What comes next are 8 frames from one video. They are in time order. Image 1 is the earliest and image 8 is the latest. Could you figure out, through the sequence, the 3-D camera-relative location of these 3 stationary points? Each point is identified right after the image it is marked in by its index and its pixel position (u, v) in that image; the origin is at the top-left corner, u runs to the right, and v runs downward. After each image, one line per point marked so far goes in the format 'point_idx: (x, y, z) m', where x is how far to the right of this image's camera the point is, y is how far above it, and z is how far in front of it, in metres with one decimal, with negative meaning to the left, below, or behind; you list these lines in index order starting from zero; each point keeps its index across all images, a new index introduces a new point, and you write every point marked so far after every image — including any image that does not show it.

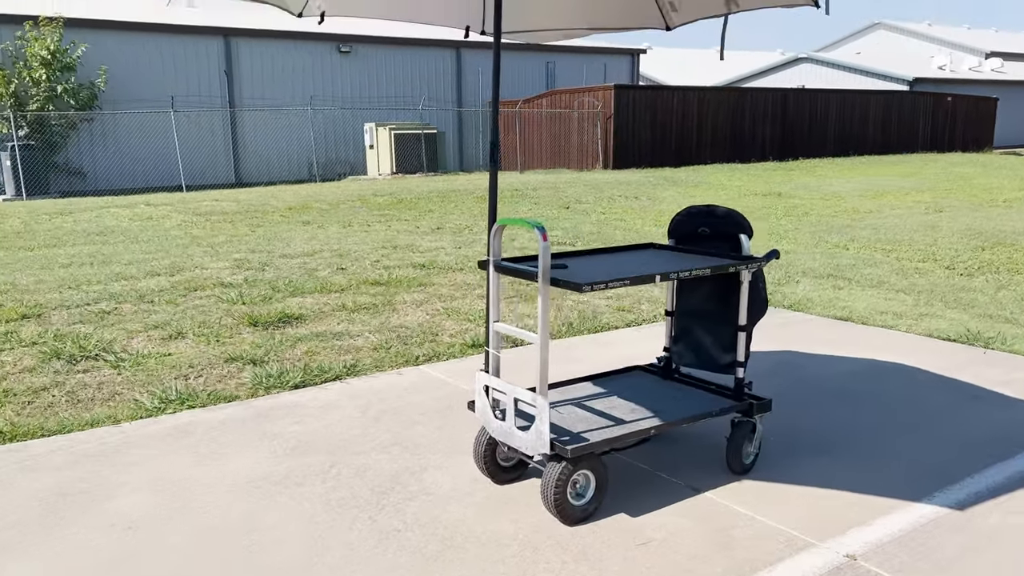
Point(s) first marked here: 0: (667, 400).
0: (+0.6, -0.4, +3.0) m
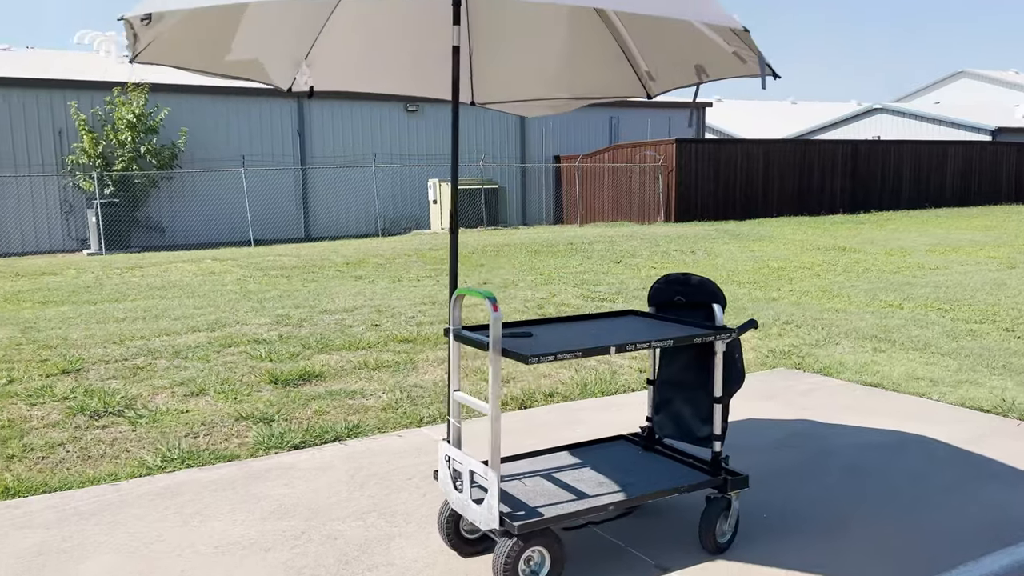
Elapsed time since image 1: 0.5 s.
0: (+0.4, -0.6, +2.9) m
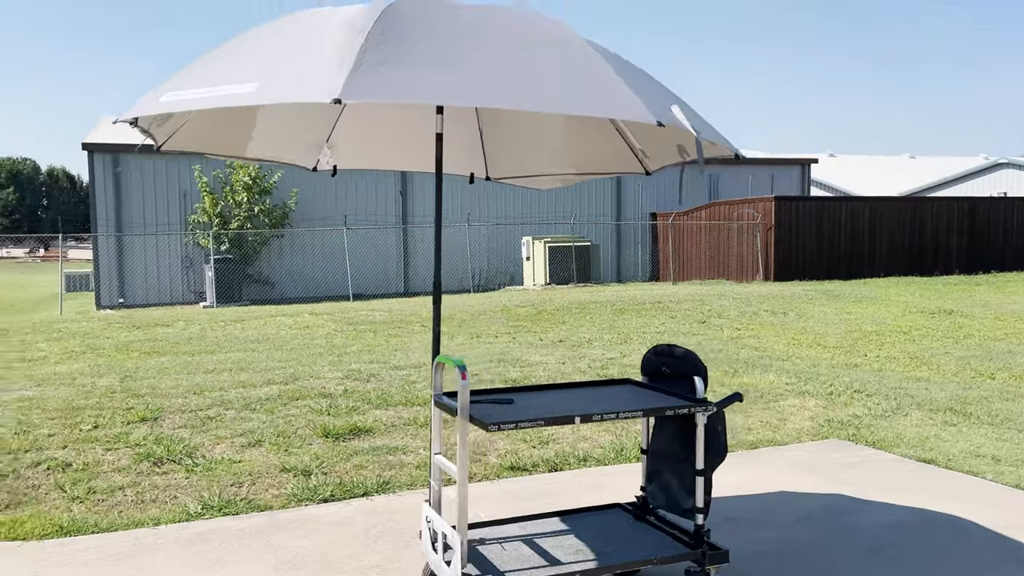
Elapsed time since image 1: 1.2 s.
0: (+0.4, -0.9, +2.9) m
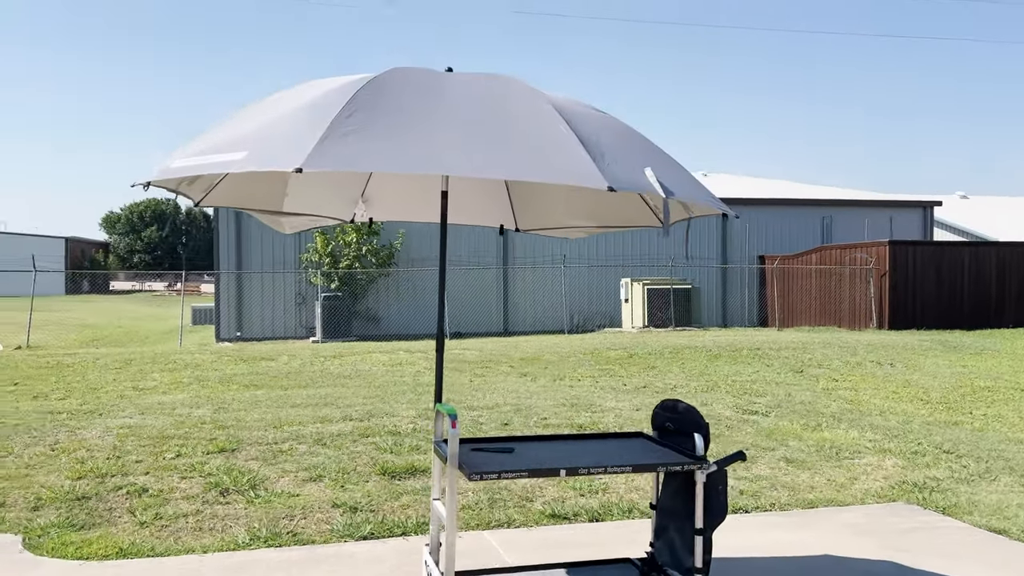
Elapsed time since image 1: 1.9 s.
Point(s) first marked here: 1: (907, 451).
0: (+0.4, -1.1, +2.9) m
1: (+3.2, -1.3, +6.7) m
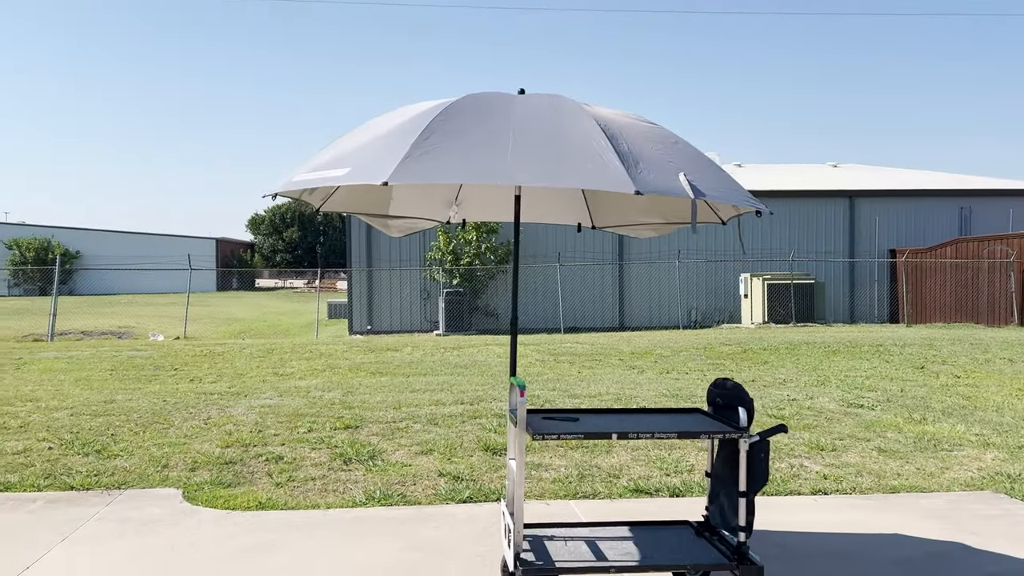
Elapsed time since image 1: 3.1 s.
0: (+0.6, -1.0, +3.3) m
1: (+4.0, -1.3, +6.6) m
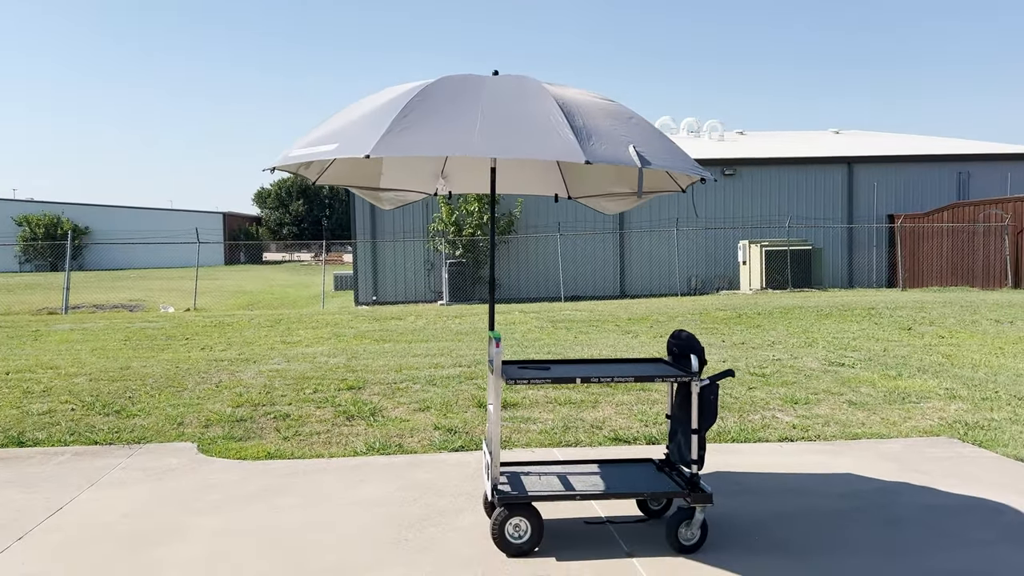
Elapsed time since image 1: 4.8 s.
0: (+0.5, -0.9, +3.7) m
1: (+4.0, -0.9, +7.0) m
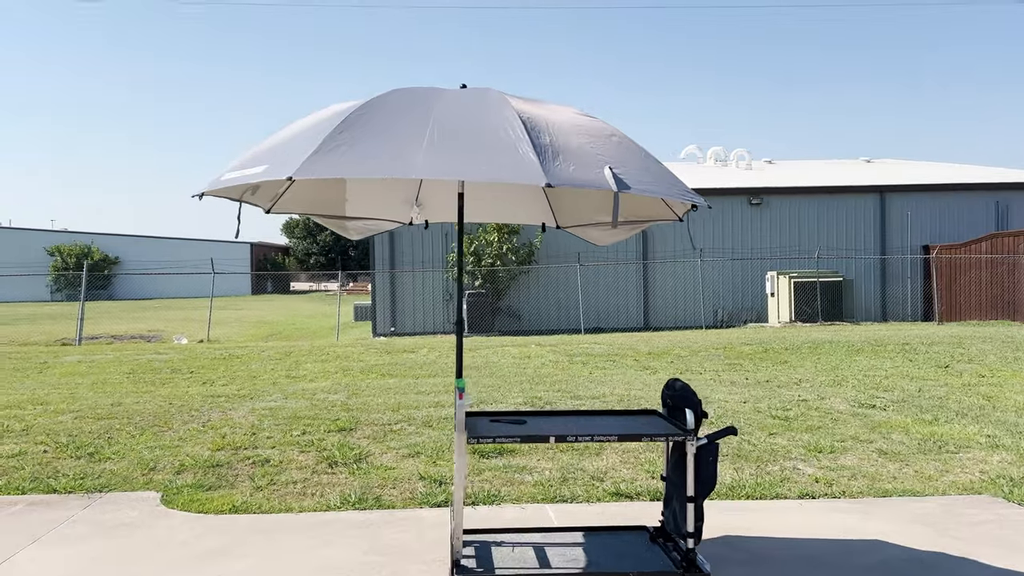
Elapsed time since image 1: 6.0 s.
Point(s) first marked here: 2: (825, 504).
0: (+0.4, -1.0, +3.2) m
1: (+3.9, -1.2, +6.3) m
2: (+1.8, -1.3, +4.8) m
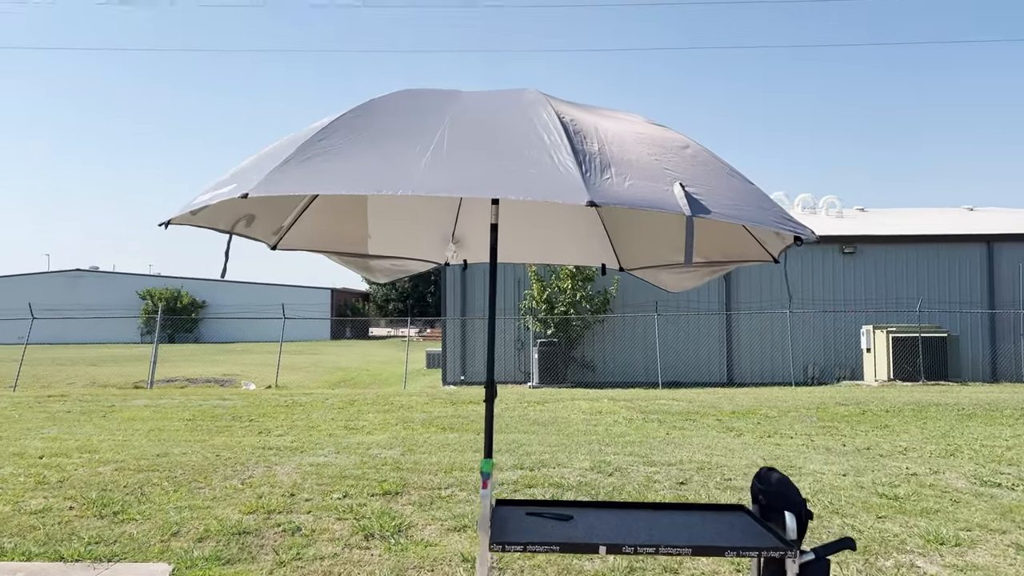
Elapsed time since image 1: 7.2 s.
0: (+0.5, -1.2, +2.4) m
1: (+4.3, -1.6, +5.2) m
2: (+2.1, -1.6, +3.9) m
